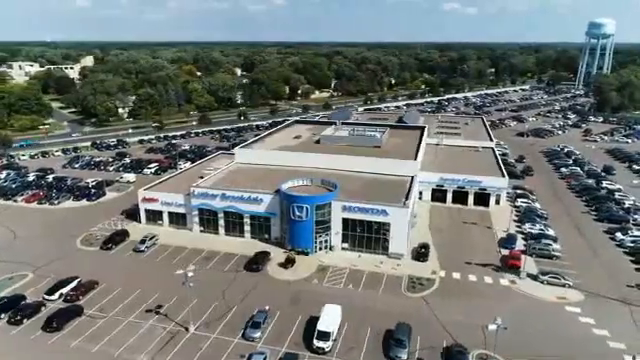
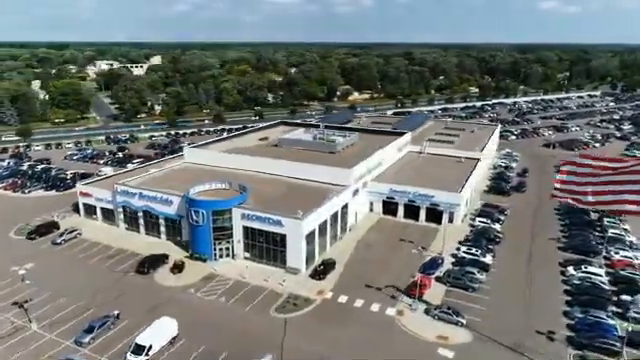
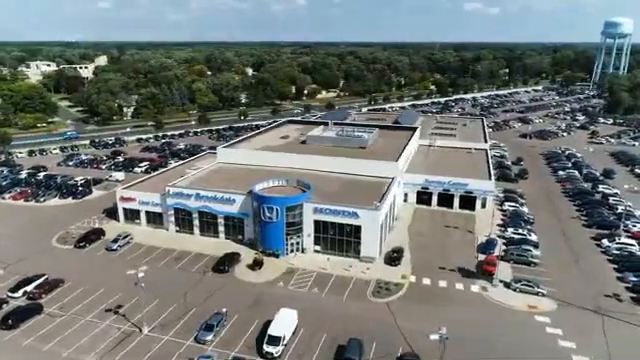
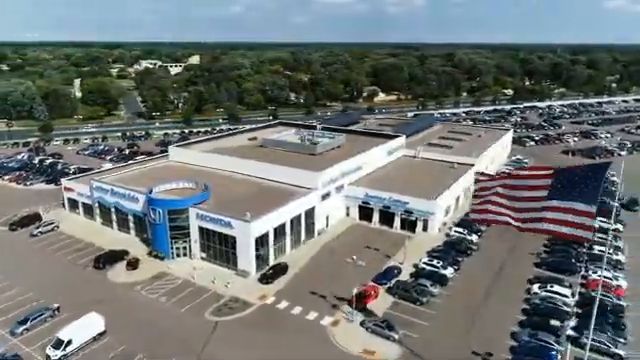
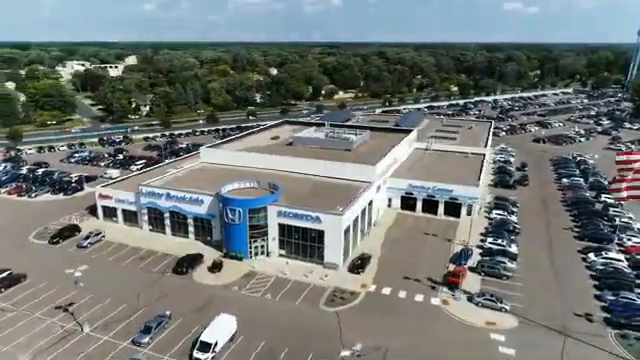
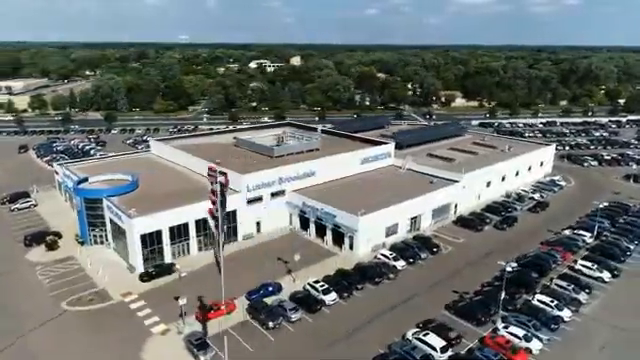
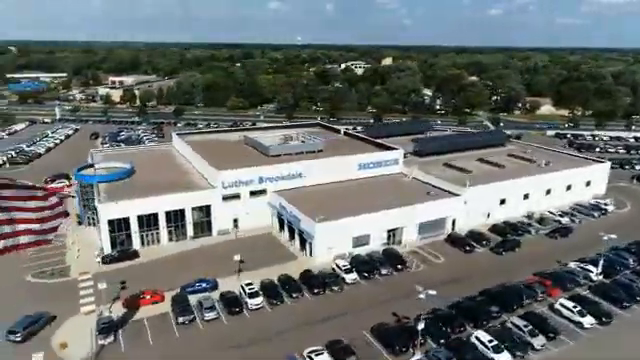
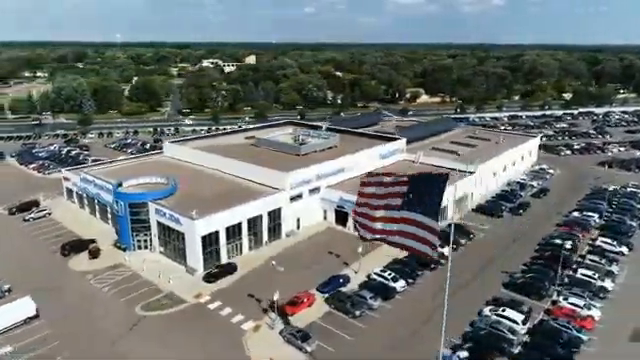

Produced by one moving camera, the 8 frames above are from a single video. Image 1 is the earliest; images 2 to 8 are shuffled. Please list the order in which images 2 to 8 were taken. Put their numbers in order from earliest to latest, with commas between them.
3, 5, 2, 4, 8, 6, 7
